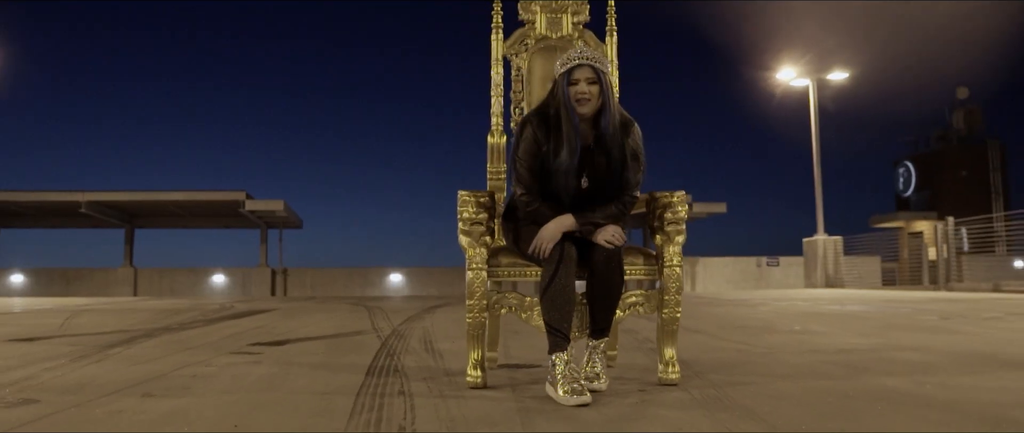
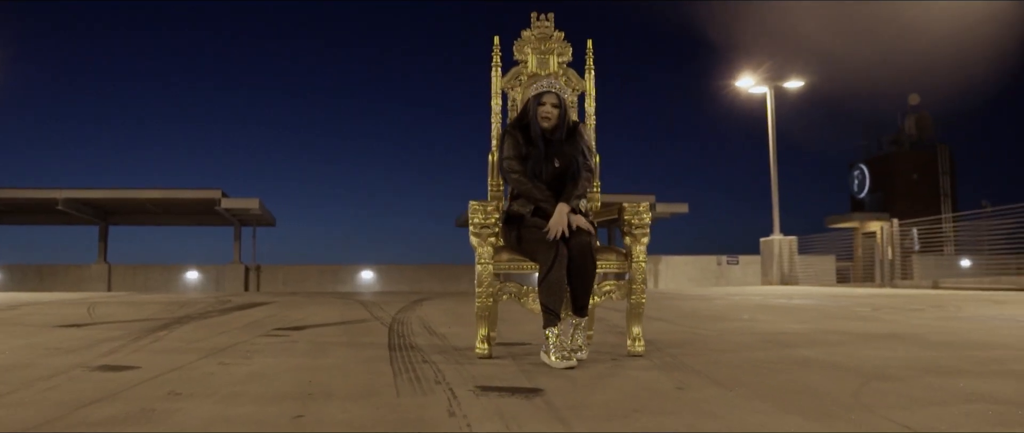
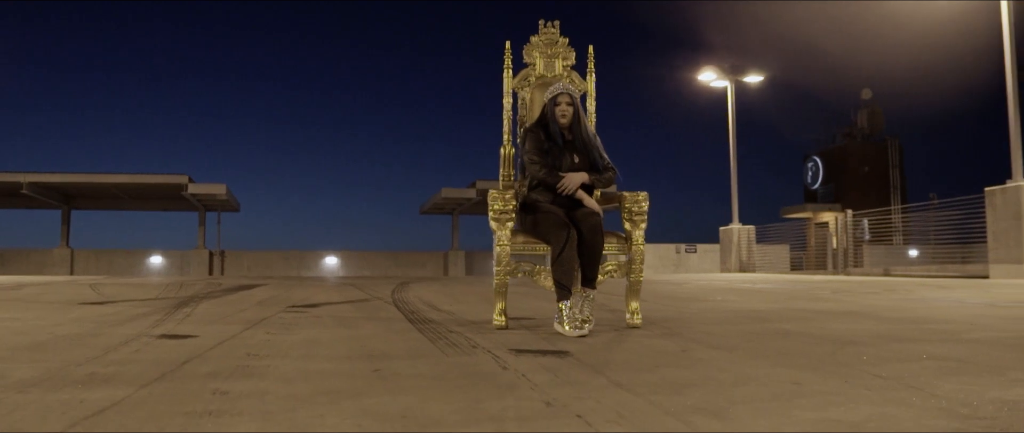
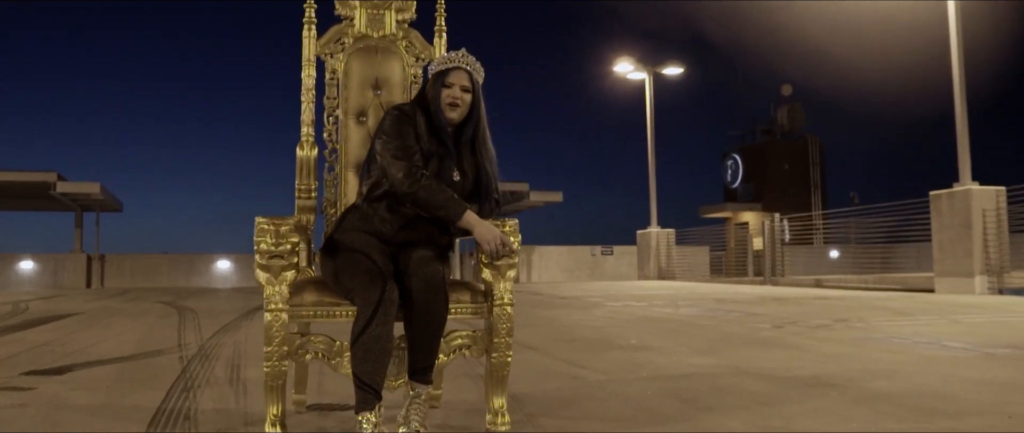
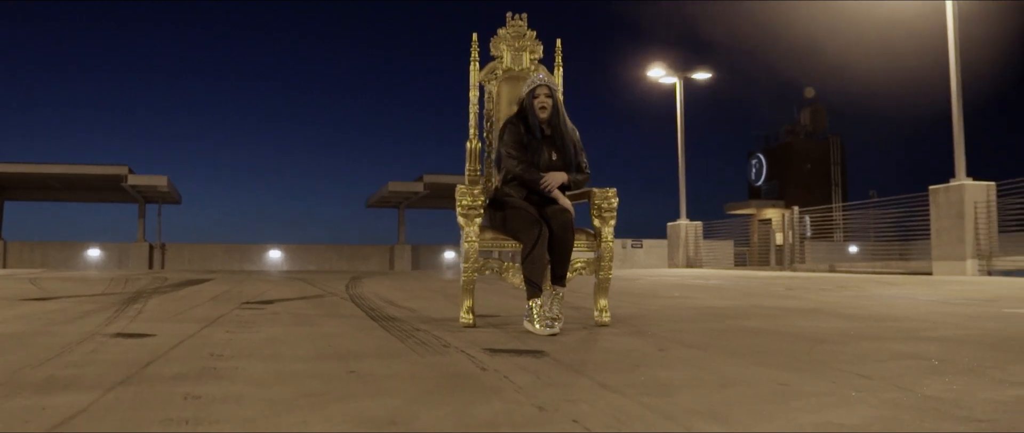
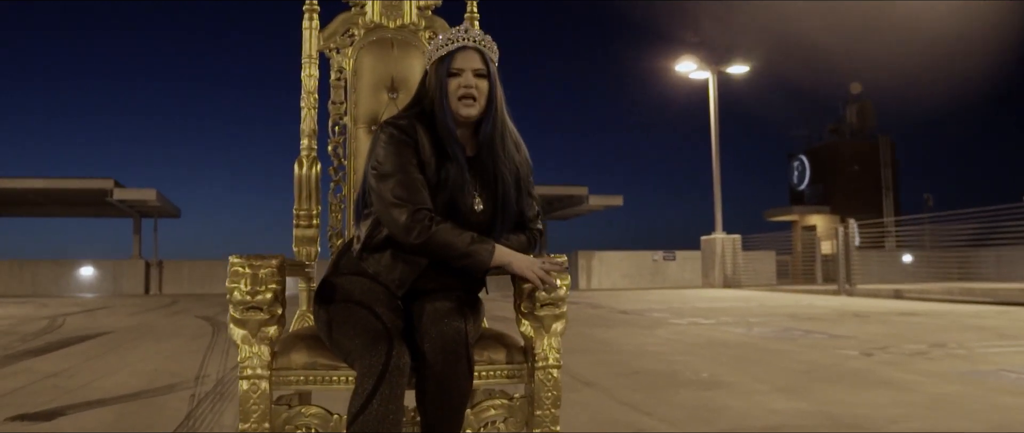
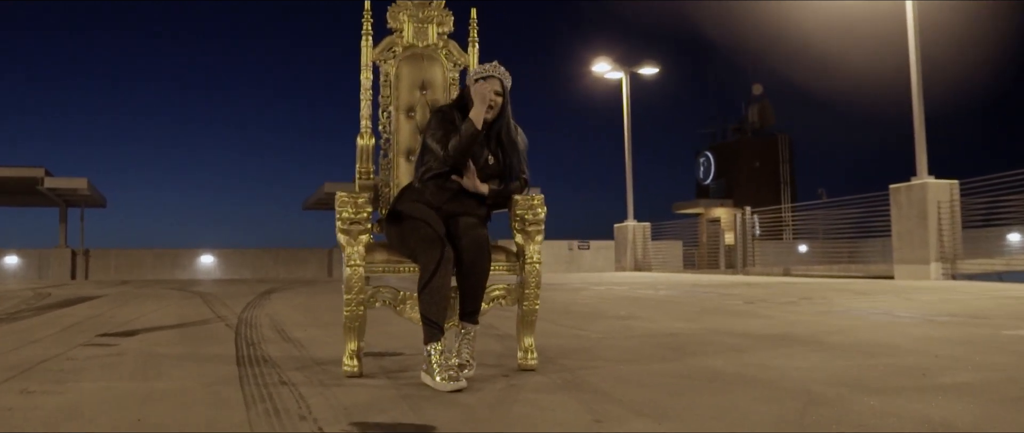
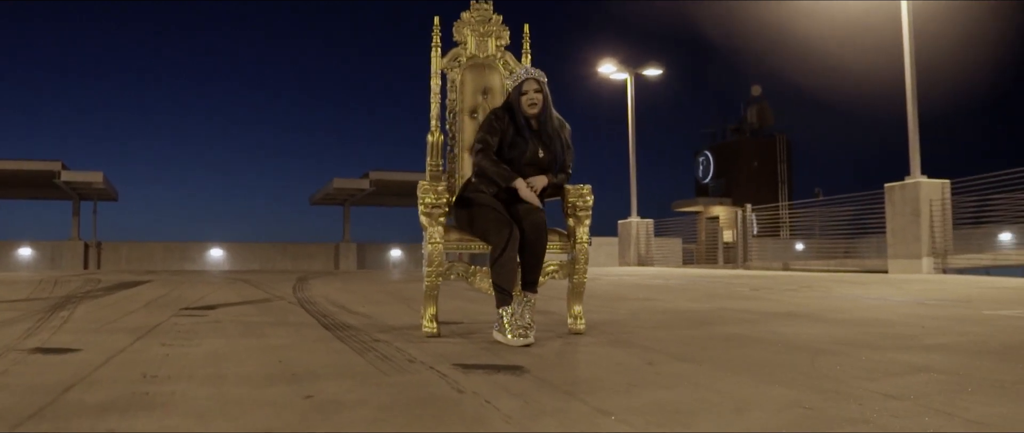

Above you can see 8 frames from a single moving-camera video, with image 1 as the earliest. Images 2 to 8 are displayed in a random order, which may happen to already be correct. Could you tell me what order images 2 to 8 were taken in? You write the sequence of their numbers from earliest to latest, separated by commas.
2, 3, 5, 8, 7, 4, 6
